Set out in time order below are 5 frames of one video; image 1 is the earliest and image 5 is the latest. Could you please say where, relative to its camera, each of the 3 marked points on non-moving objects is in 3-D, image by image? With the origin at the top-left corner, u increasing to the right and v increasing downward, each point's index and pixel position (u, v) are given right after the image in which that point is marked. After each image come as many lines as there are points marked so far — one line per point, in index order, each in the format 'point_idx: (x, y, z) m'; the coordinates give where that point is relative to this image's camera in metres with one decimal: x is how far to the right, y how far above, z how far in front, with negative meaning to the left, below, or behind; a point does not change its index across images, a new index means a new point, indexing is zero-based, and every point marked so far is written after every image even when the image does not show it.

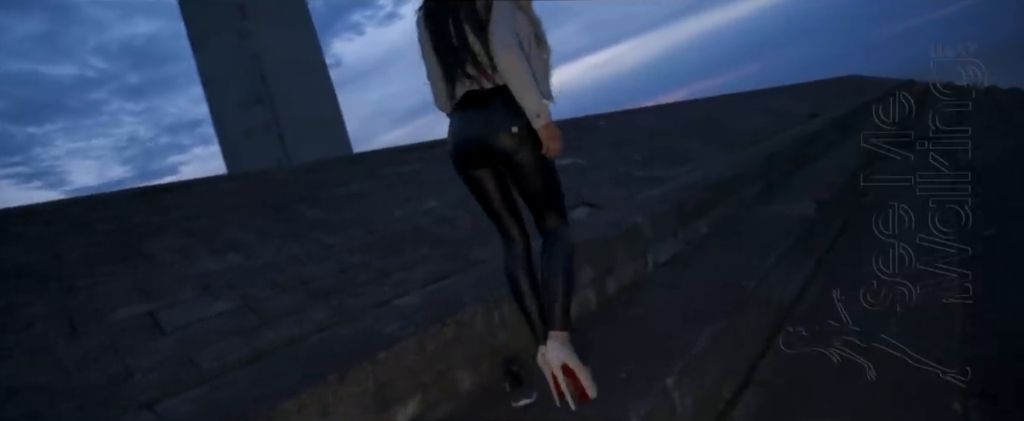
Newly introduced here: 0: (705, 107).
0: (+4.4, +2.4, +13.0) m
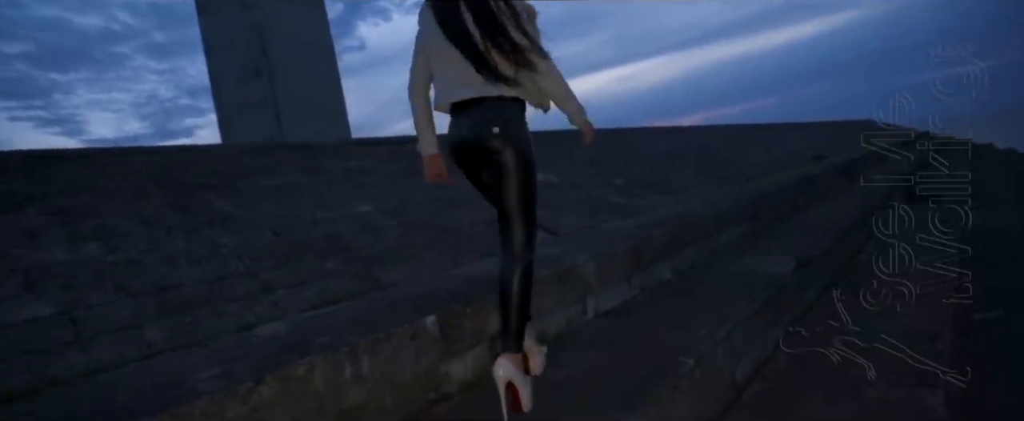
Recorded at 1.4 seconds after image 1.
0: (+4.3, +1.7, +12.4) m
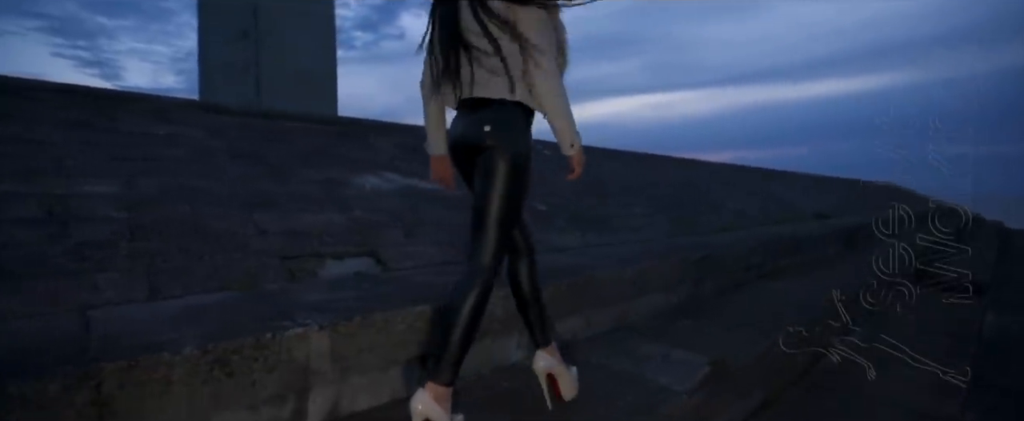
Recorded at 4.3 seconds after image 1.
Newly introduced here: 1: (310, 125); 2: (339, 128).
0: (+3.6, +0.8, +11.0) m
1: (-1.9, +0.8, +5.4) m
2: (-1.7, +0.8, +5.7) m
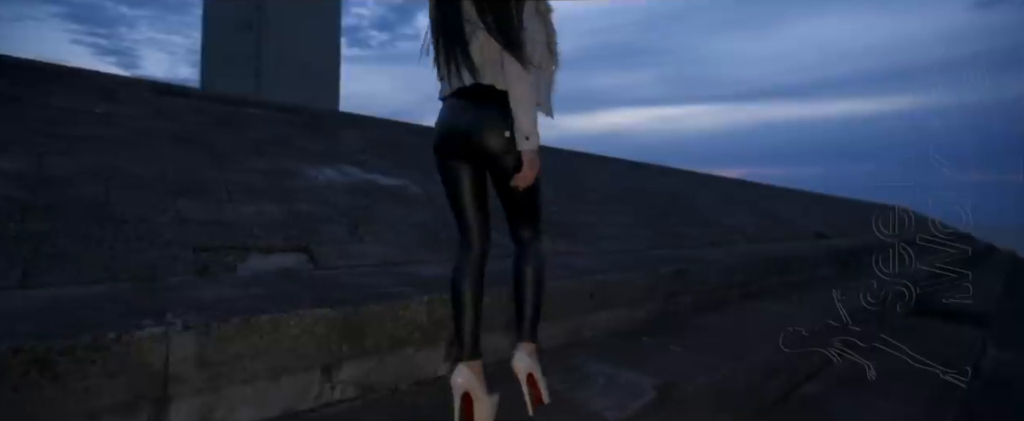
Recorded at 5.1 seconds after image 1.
0: (+3.5, +0.5, +10.7) m
1: (-2.1, +0.9, +5.2) m
2: (-1.9, +0.9, +5.4) m
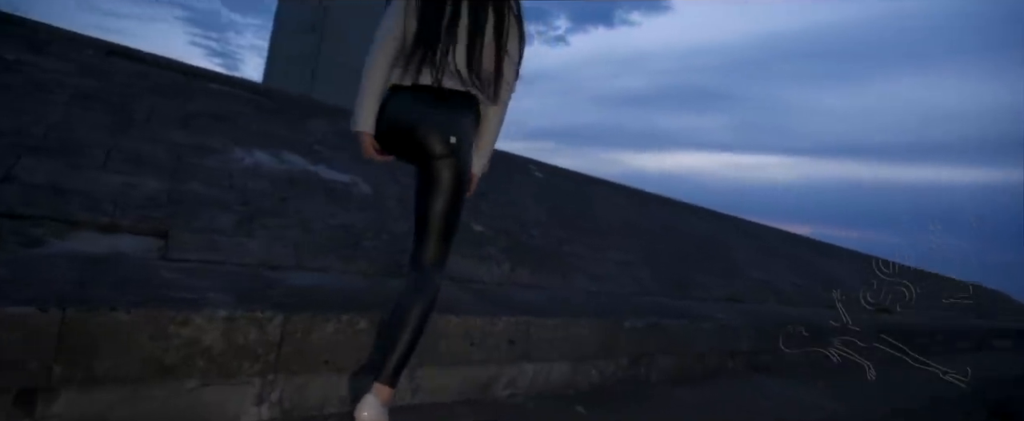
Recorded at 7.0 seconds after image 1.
0: (+3.8, -0.3, +9.6) m
1: (-2.2, +1.0, +4.8) m
2: (-2.0, +0.9, +5.0) m
